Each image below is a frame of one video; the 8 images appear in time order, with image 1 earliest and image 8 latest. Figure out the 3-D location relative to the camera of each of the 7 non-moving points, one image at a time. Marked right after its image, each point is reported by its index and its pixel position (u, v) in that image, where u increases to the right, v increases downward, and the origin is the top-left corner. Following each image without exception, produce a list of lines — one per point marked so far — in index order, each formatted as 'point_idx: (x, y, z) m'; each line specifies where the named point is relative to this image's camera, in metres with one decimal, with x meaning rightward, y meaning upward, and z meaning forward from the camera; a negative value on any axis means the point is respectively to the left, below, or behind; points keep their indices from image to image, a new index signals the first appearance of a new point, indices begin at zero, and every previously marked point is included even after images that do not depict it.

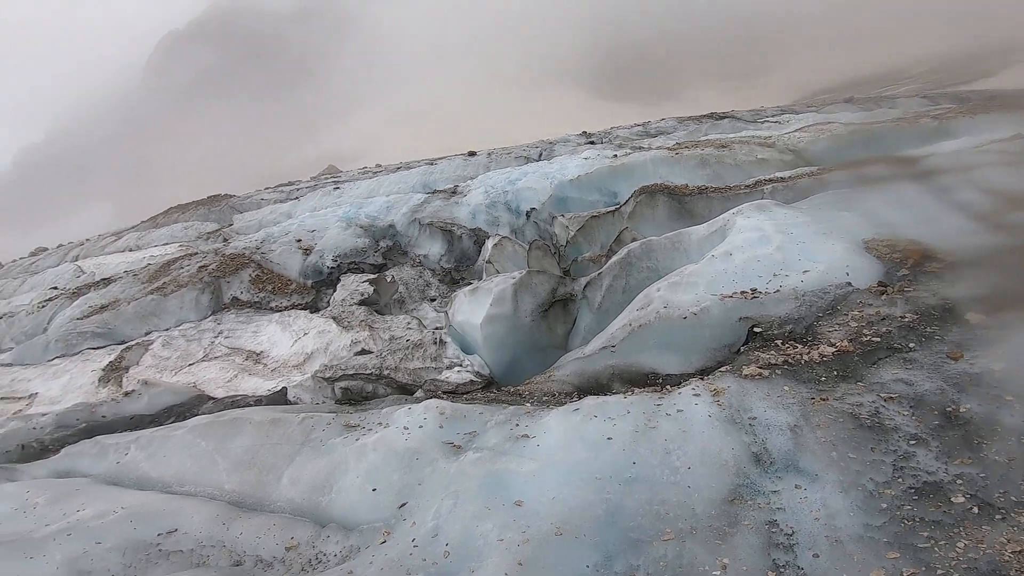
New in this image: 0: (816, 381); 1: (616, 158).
0: (+2.9, -0.9, +5.2) m
1: (+2.4, +2.9, +12.7) m
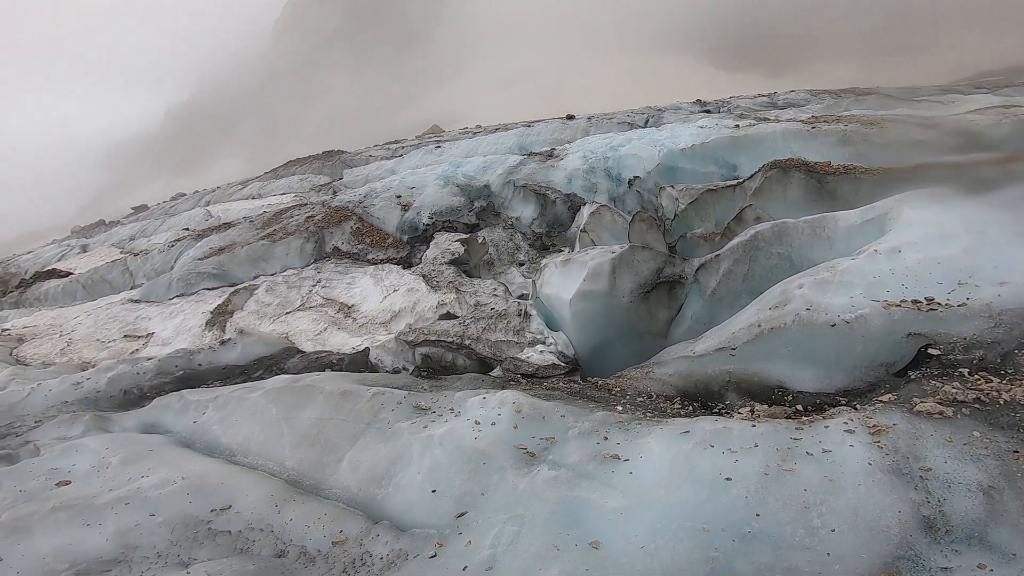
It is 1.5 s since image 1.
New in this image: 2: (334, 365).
0: (+3.6, -1.0, +4.0) m
1: (+4.6, +3.2, +11.3) m
2: (-2.6, -1.2, +9.2) m
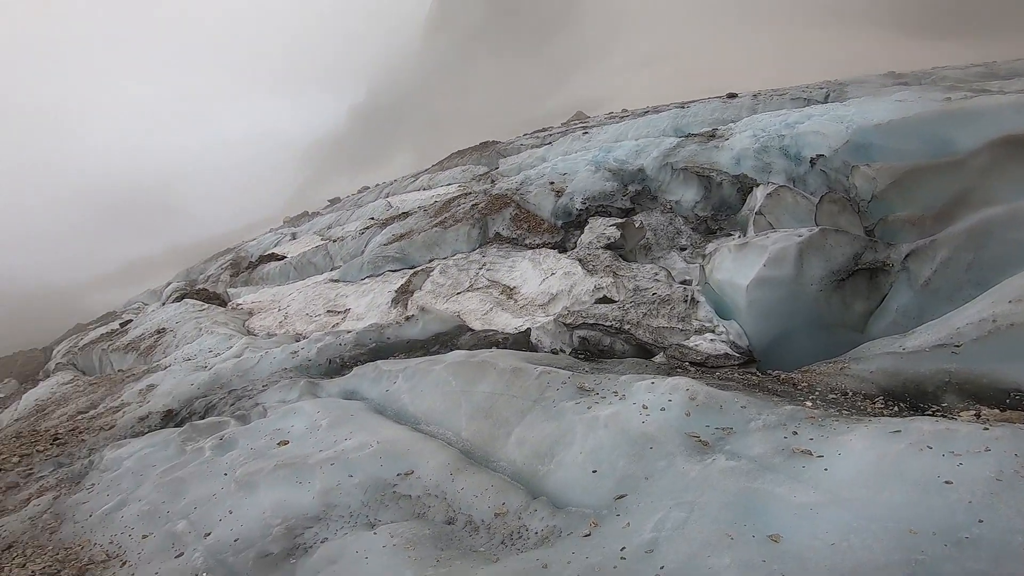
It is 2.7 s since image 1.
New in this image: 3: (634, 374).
0: (+4.7, -1.0, +3.1) m
1: (+7.6, +3.4, +9.7) m
2: (+0.1, -1.0, +9.7) m
3: (+1.5, -1.0, +6.7) m
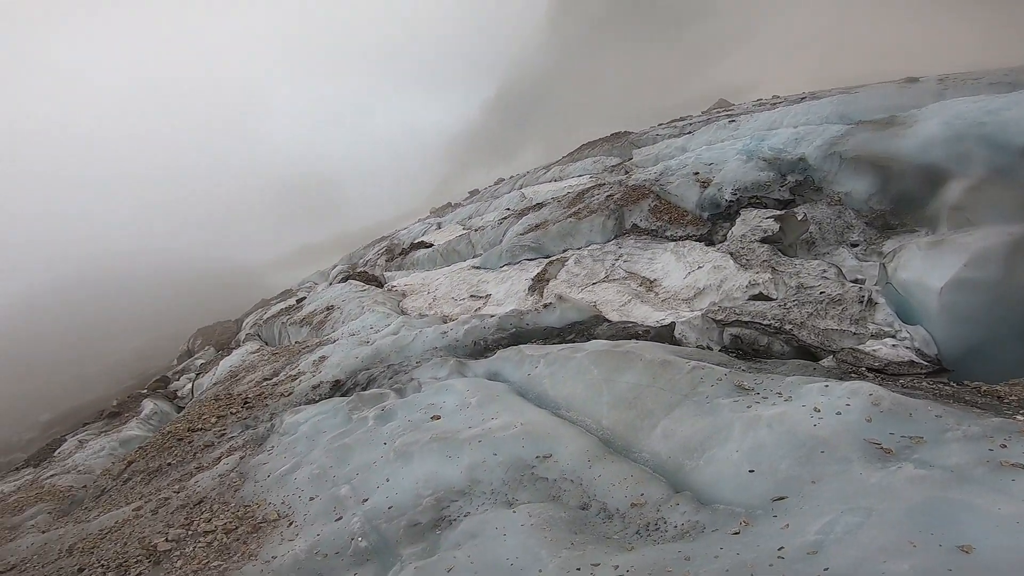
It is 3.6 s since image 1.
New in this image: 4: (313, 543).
0: (+5.7, -1.1, +2.3) m
1: (+9.9, +3.2, +8.2) m
2: (+2.4, -0.8, +9.6) m
3: (+3.3, -1.0, +6.5) m
4: (-3.2, -4.1, +8.7) m
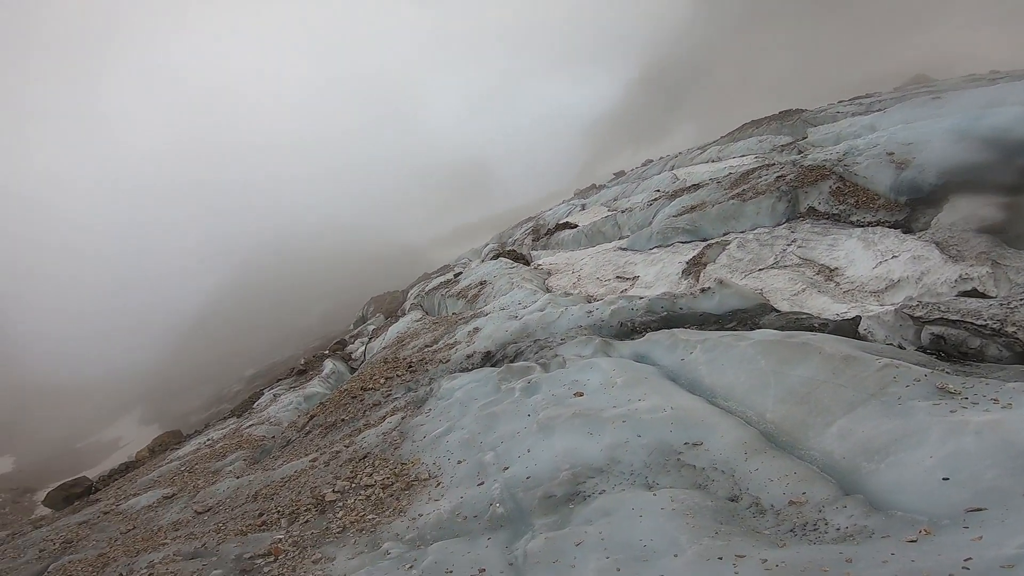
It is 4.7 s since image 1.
0: (+7.0, -1.3, +1.3) m
1: (+12.3, +3.0, +6.3) m
2: (+4.9, -0.7, +9.1) m
3: (+5.2, -1.0, +5.9) m
4: (-0.9, -3.6, +9.2) m
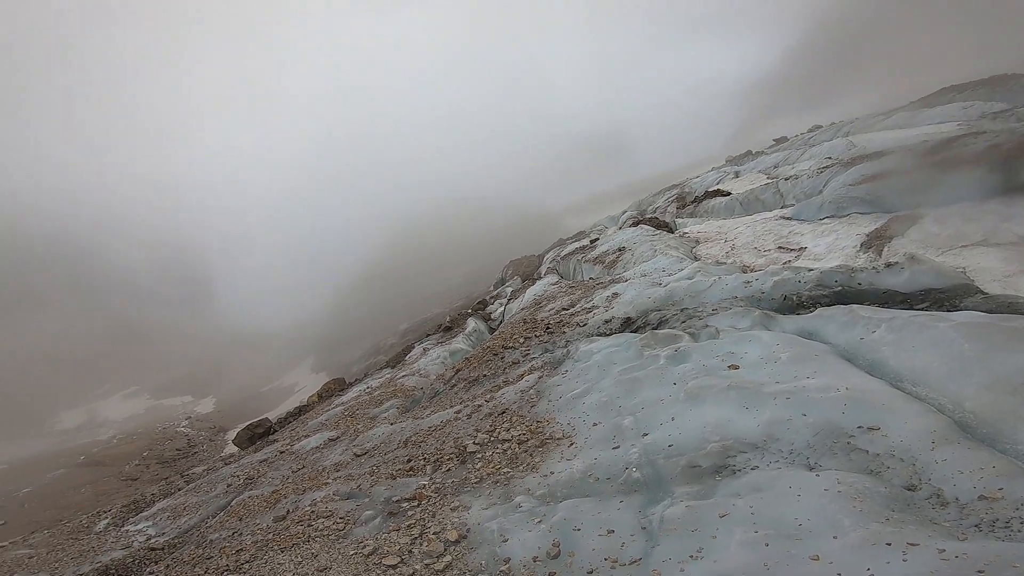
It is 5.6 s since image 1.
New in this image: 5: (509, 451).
0: (+8.4, -1.6, +0.5) m
1: (+14.6, +2.7, +4.4) m
2: (+7.5, -0.4, +8.4) m
3: (+7.3, -0.9, +5.1) m
4: (+1.7, -3.1, +9.5) m
5: (+0.1, -3.2, +10.9) m
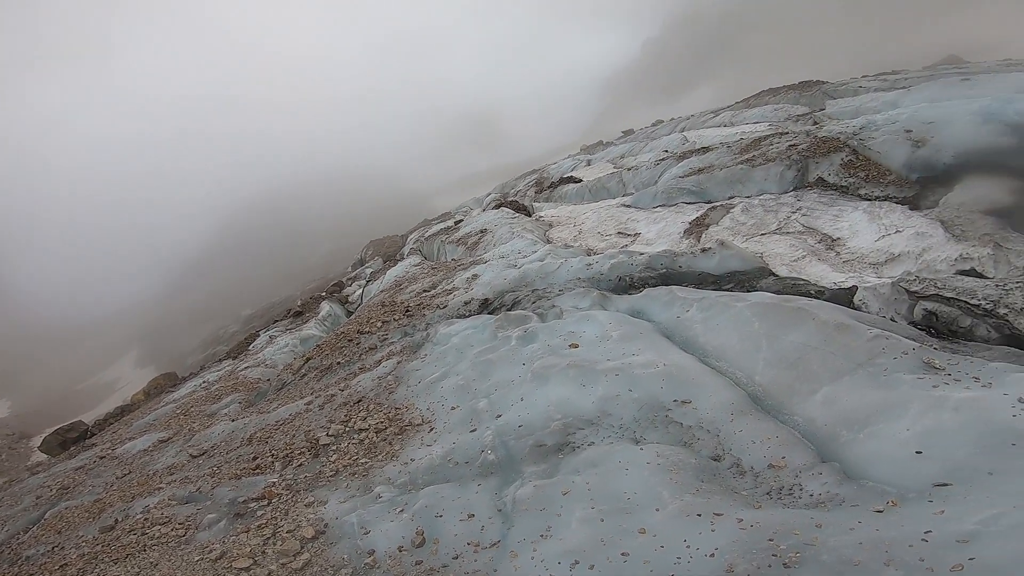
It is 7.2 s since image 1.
0: (+6.9, -1.6, +1.5) m
1: (+12.5, +2.6, +6.2) m
2: (+4.9, -0.2, +9.2) m
3: (+5.2, -0.8, +6.0) m
4: (-1.1, -2.7, +9.5) m
5: (-2.8, -2.8, +10.7) m
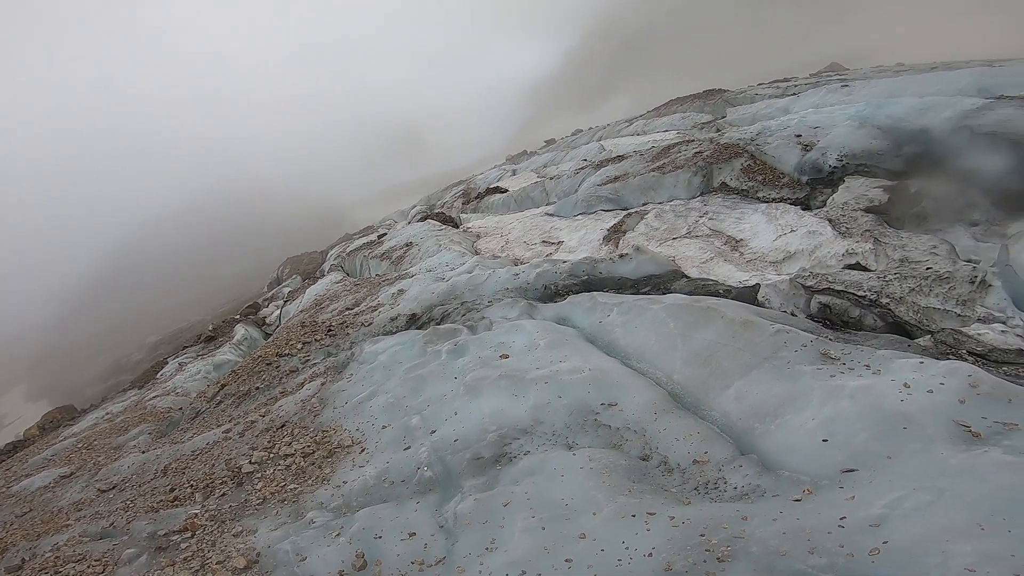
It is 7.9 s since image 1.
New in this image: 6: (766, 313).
0: (+6.4, -1.3, +2.1) m
1: (+11.4, +3.1, +7.3) m
2: (+3.7, -0.2, +9.6) m
3: (+4.3, -0.7, +6.4) m
4: (-2.2, -3.0, +9.3) m
5: (-4.0, -3.2, +10.3) m
6: (+3.5, -0.4, +8.0) m
